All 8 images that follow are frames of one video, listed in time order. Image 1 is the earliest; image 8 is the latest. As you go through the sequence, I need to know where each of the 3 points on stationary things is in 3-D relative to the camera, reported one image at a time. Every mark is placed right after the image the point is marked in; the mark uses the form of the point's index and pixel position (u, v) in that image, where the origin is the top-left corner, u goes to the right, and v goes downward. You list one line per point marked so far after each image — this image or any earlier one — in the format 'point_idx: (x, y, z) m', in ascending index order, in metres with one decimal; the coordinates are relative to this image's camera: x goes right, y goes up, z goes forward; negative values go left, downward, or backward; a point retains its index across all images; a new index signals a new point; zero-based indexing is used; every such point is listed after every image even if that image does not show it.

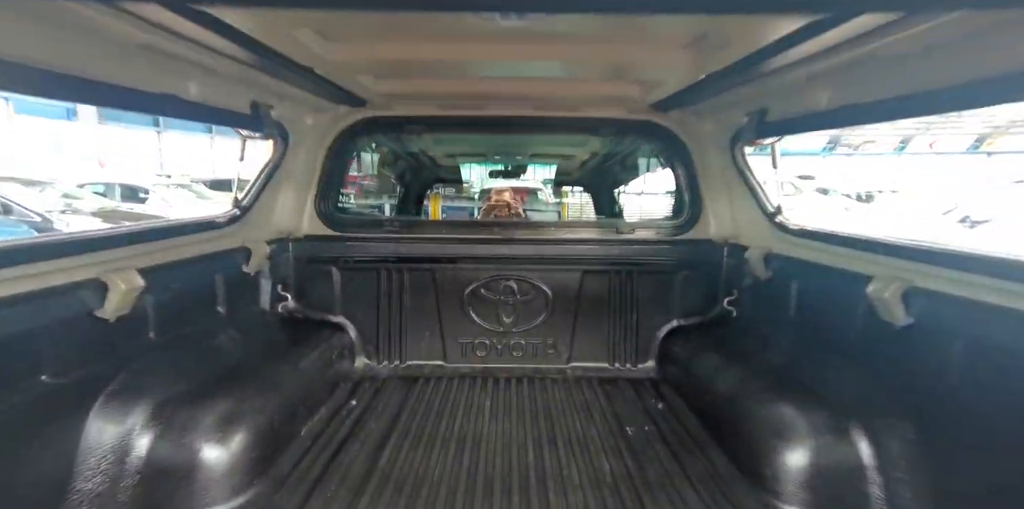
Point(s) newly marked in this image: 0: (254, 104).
0: (-1.1, +0.6, +1.8) m
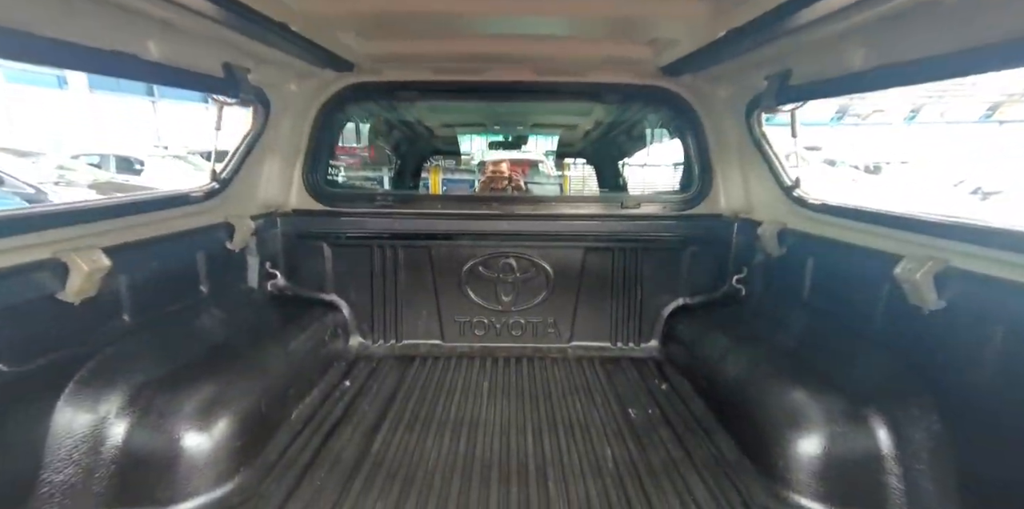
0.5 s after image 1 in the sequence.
0: (-1.1, +0.7, +1.7) m
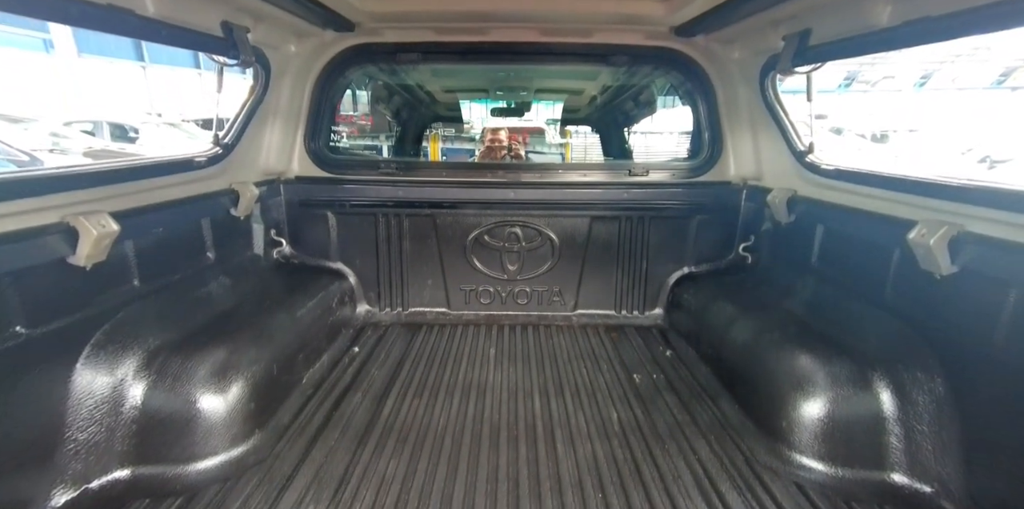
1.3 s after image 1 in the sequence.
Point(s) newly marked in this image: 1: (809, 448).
0: (-1.1, +0.9, +1.6) m
1: (+0.9, -0.6, +1.3) m
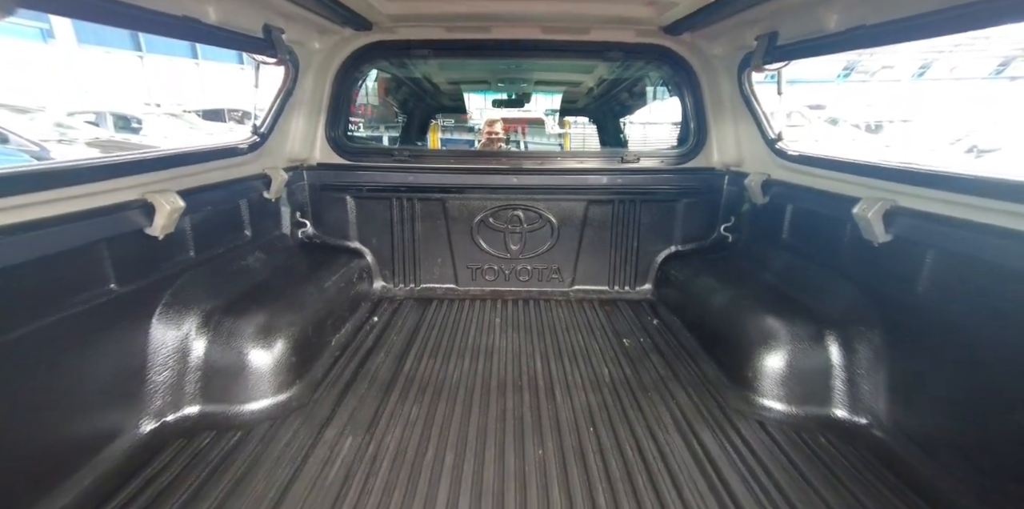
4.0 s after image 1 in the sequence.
0: (-1.0, +1.0, +1.8) m
1: (+0.9, -0.5, +1.5) m
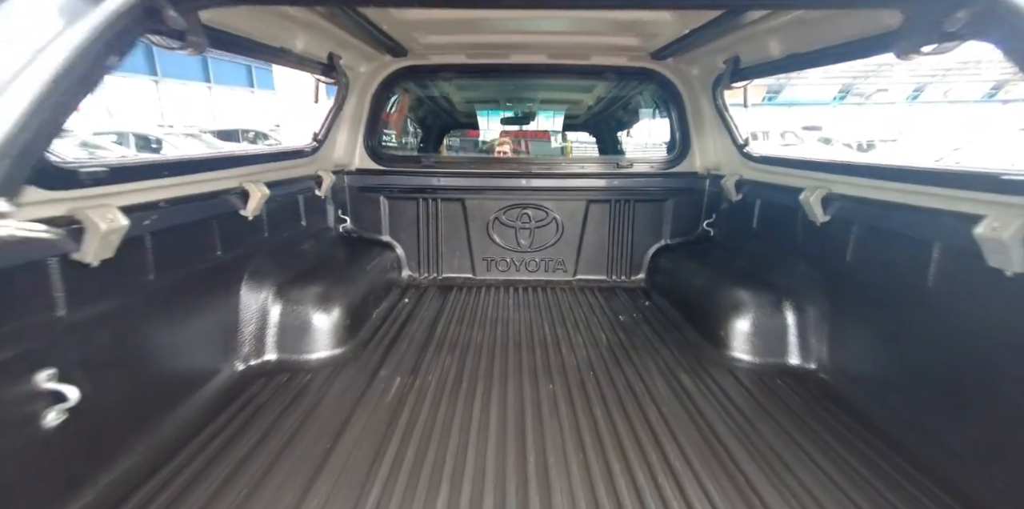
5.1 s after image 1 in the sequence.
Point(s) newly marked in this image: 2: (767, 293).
0: (-1.0, +1.0, +2.2) m
1: (+1.0, -0.4, +1.8) m
2: (+1.1, -0.2, +1.8) m
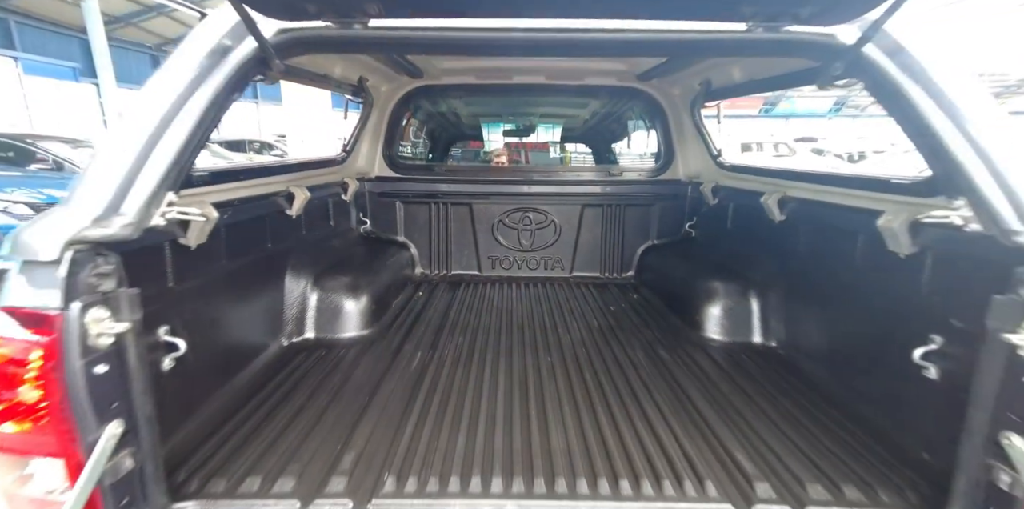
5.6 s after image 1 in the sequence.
0: (-1.0, +1.1, +2.5) m
1: (+1.0, -0.4, +2.1) m
2: (+1.1, -0.1, +2.1) m
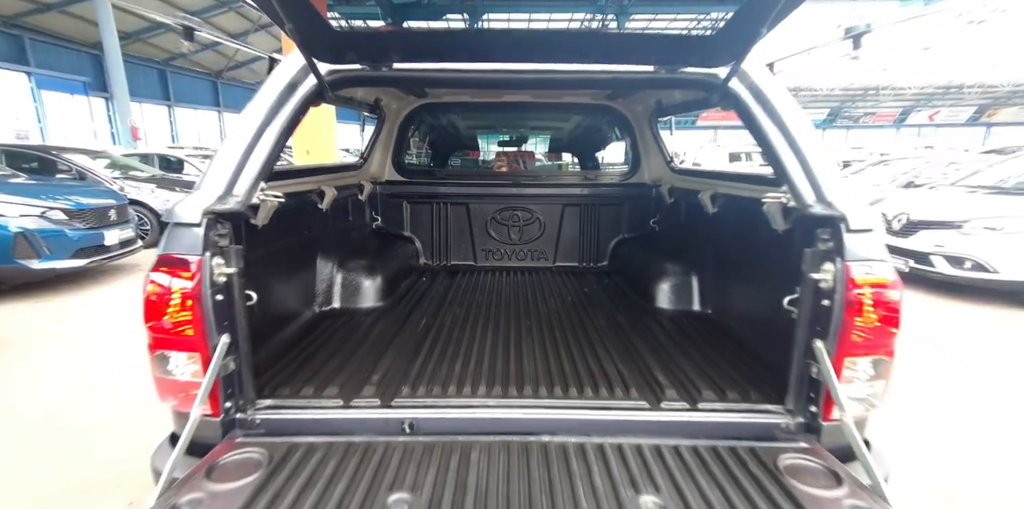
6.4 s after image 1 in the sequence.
0: (-1.0, +1.1, +3.0) m
1: (+0.9, -0.3, +2.6) m
2: (+1.1, -0.1, +2.6) m
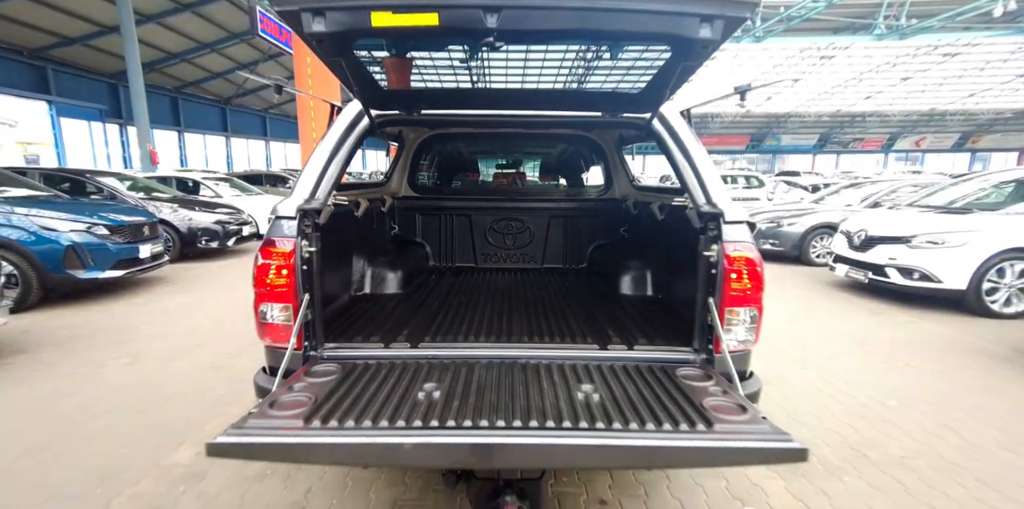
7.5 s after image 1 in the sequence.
0: (-1.1, +1.1, +3.7) m
1: (+0.9, -0.3, +3.2) m
2: (+1.0, 0.0, +3.3) m
